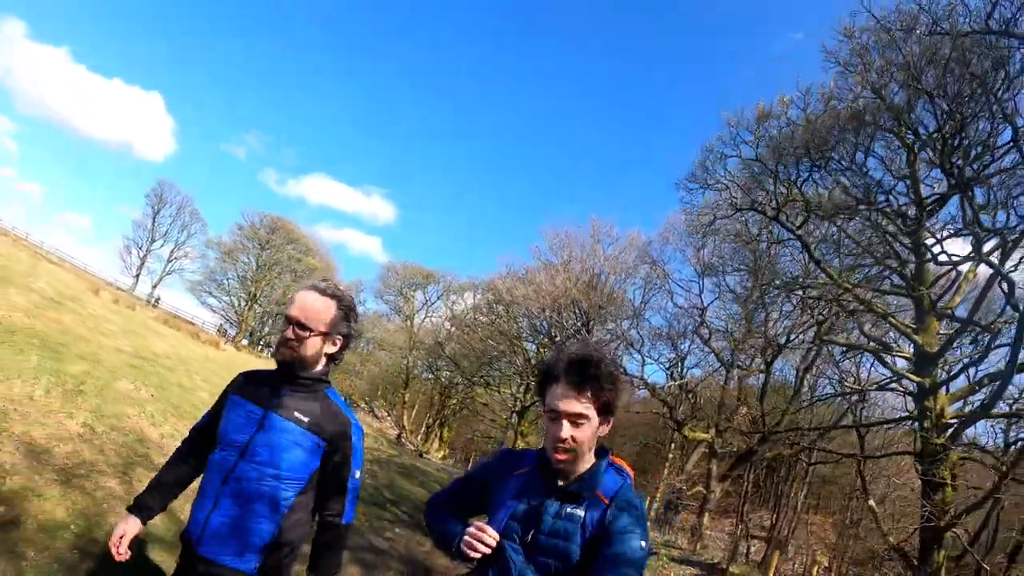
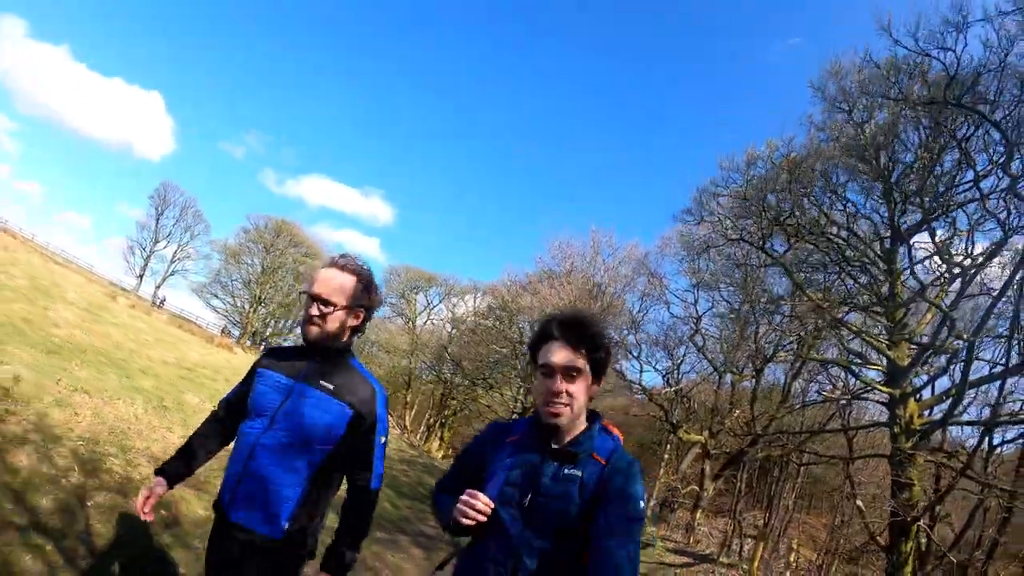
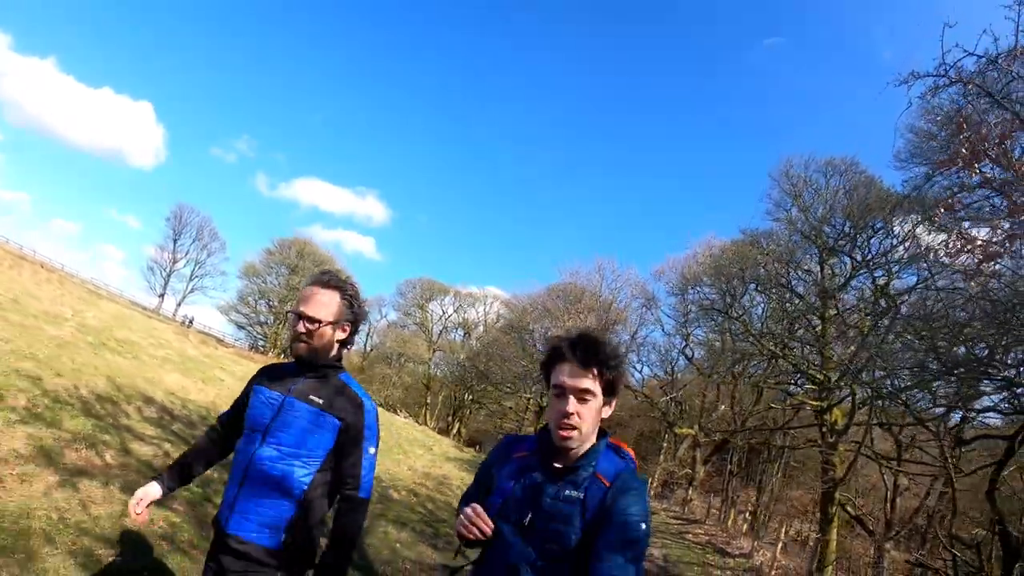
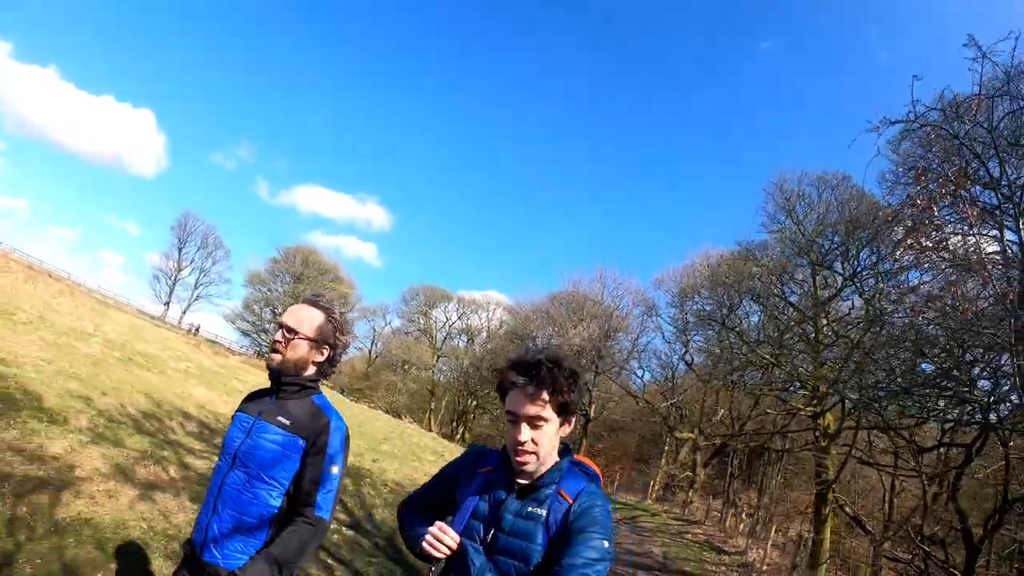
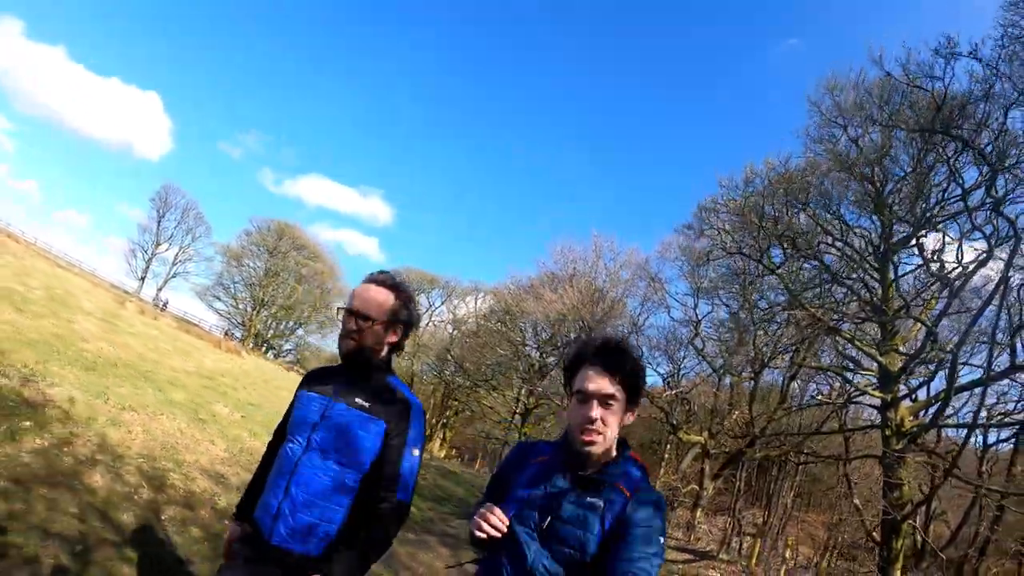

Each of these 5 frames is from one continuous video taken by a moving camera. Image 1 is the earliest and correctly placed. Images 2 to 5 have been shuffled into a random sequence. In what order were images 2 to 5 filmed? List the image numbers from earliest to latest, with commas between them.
2, 5, 3, 4
